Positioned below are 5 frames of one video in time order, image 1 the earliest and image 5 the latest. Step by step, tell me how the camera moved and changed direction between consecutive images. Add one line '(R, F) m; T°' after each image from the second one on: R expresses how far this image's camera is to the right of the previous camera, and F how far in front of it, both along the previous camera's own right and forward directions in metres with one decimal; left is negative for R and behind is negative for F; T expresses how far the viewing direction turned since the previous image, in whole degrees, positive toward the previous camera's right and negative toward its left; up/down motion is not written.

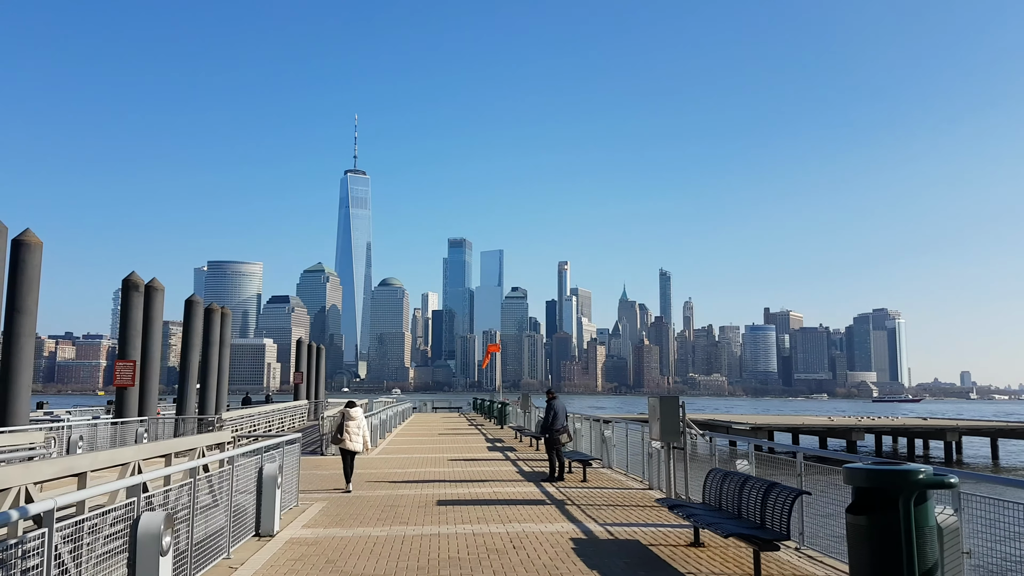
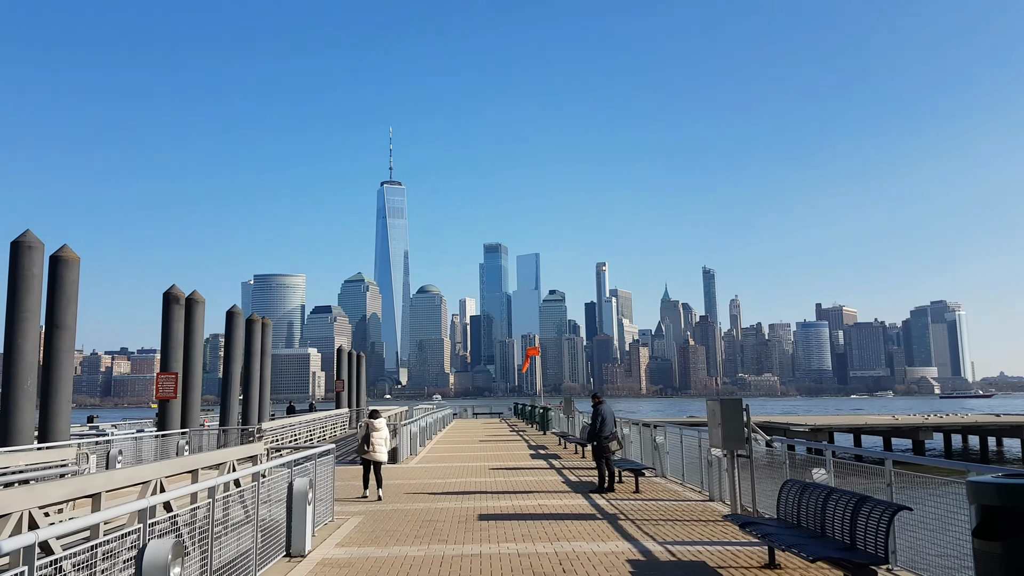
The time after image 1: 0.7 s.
(0.0, +0.9) m; -4°
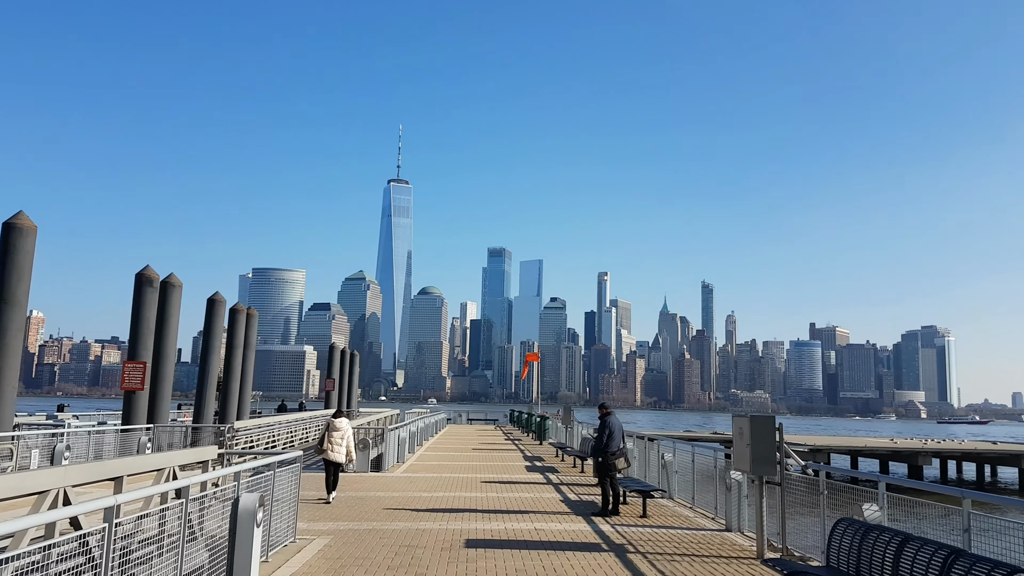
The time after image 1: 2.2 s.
(-0.1, +1.5) m; 0°
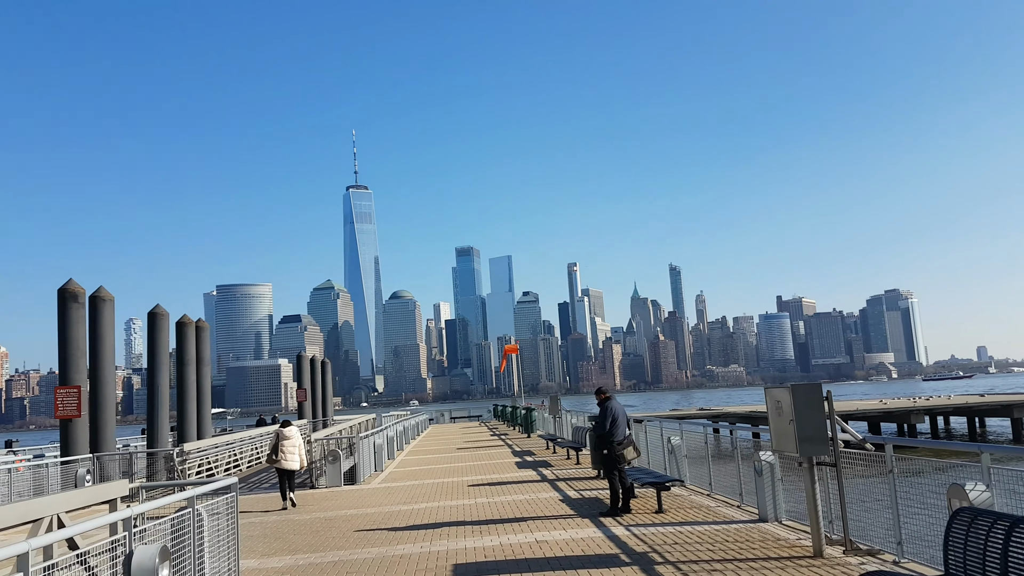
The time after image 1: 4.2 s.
(0.0, +1.9) m; +2°
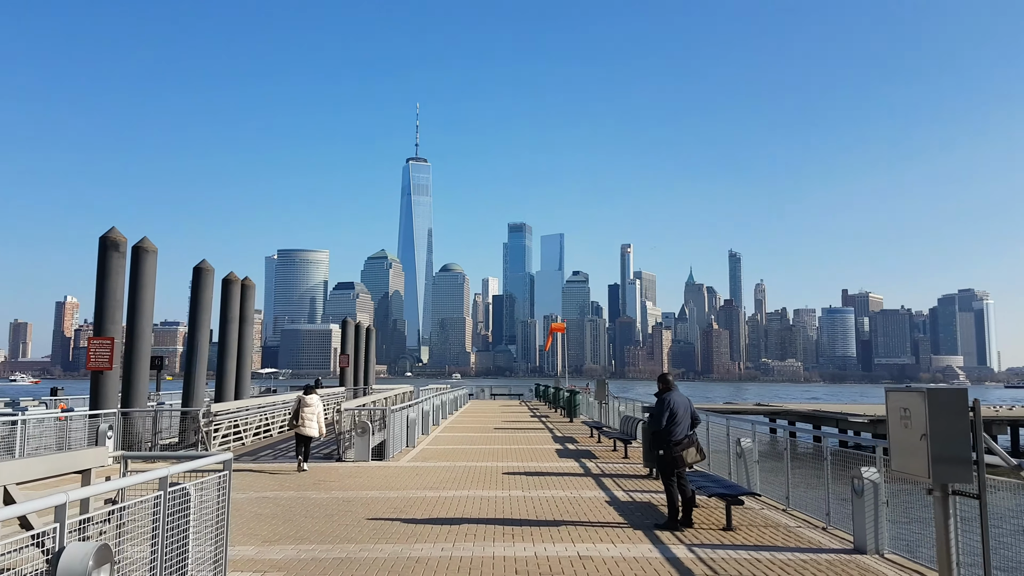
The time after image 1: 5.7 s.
(0.0, +1.6) m; -5°
